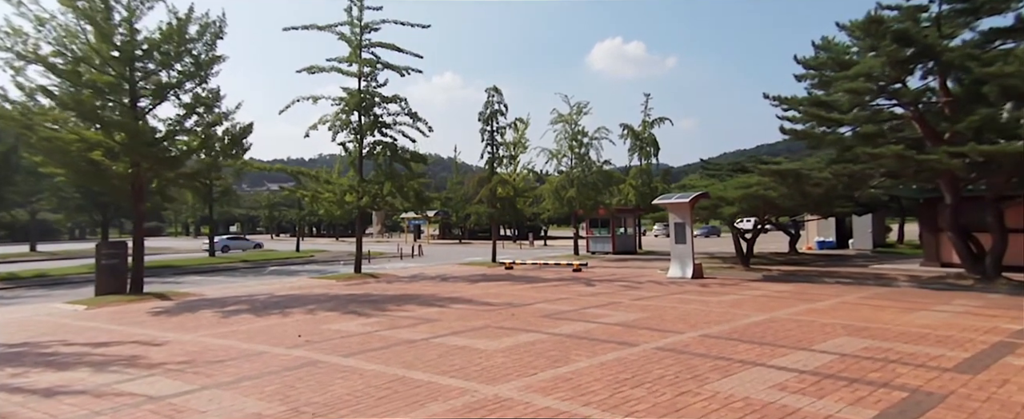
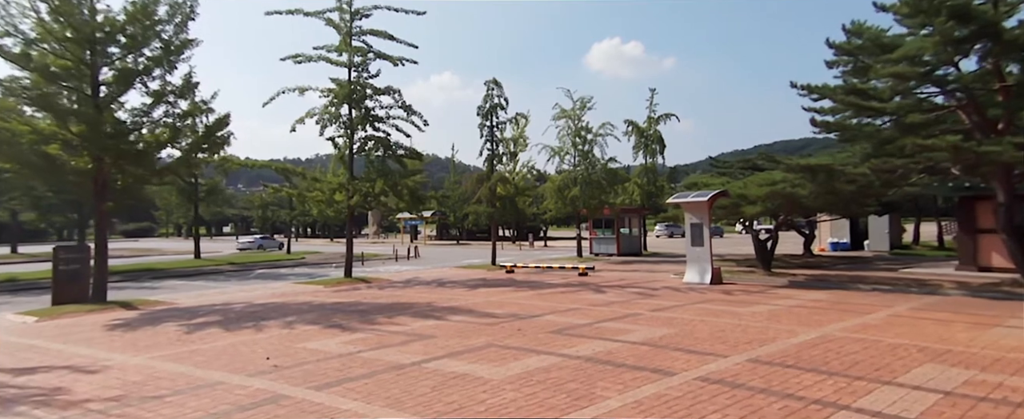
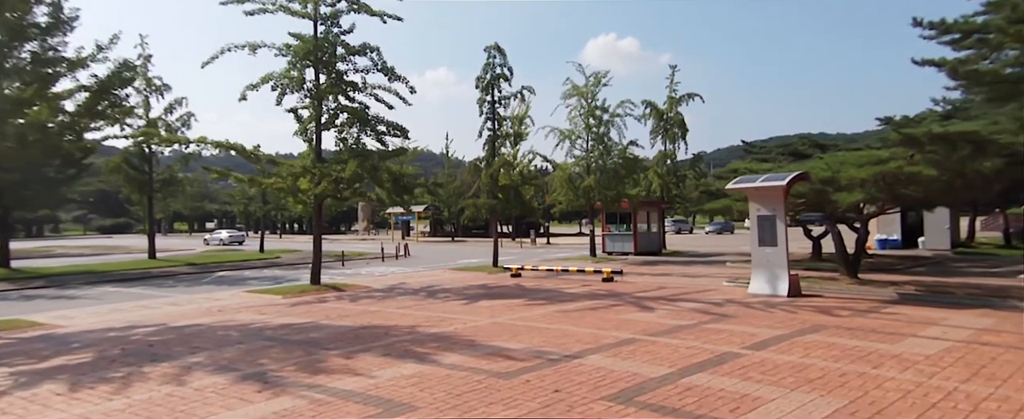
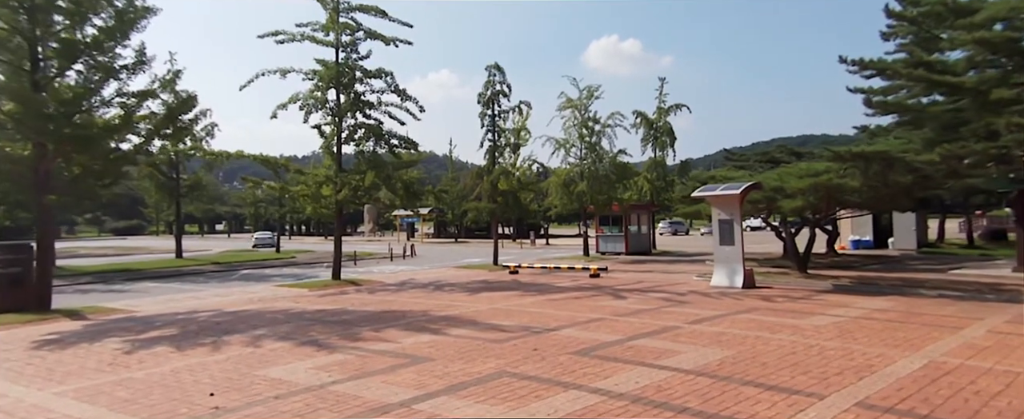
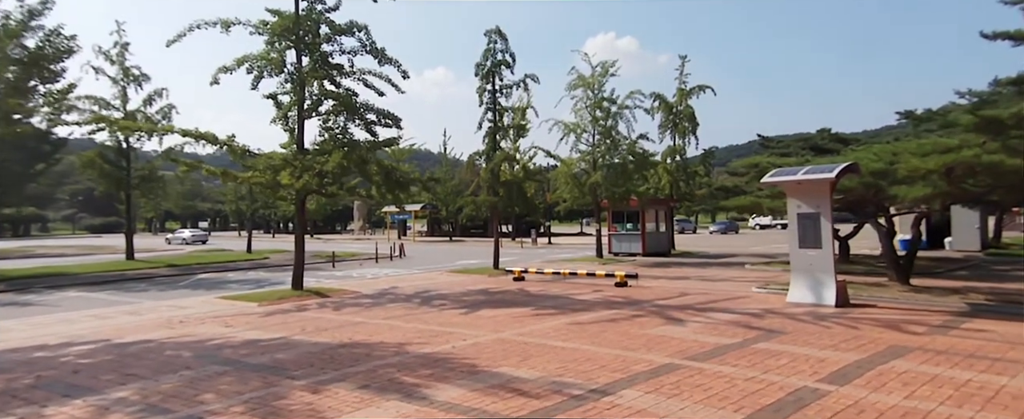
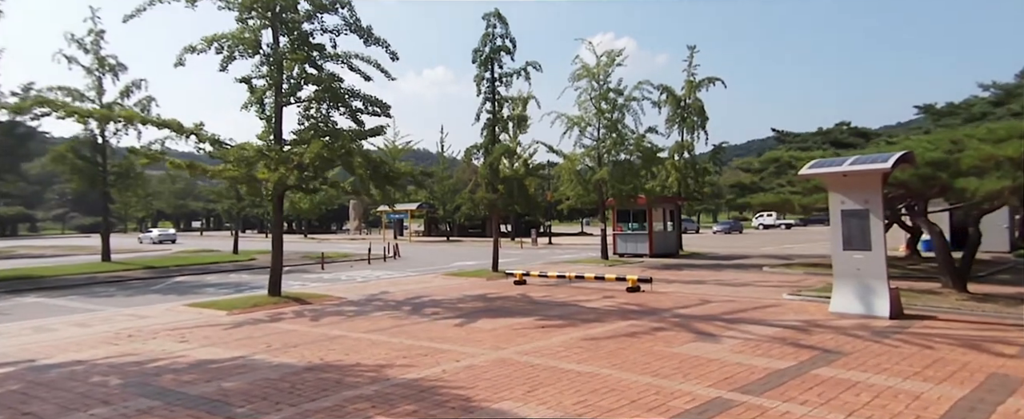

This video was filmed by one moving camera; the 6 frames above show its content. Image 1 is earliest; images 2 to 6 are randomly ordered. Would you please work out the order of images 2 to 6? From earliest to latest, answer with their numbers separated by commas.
2, 4, 3, 5, 6
